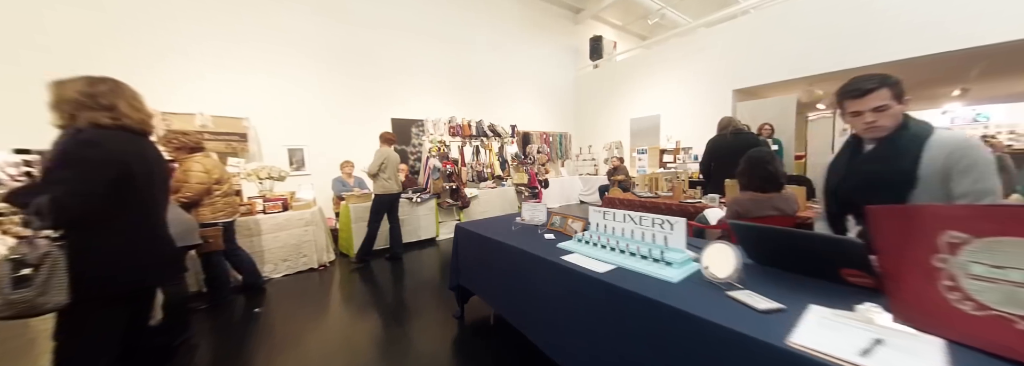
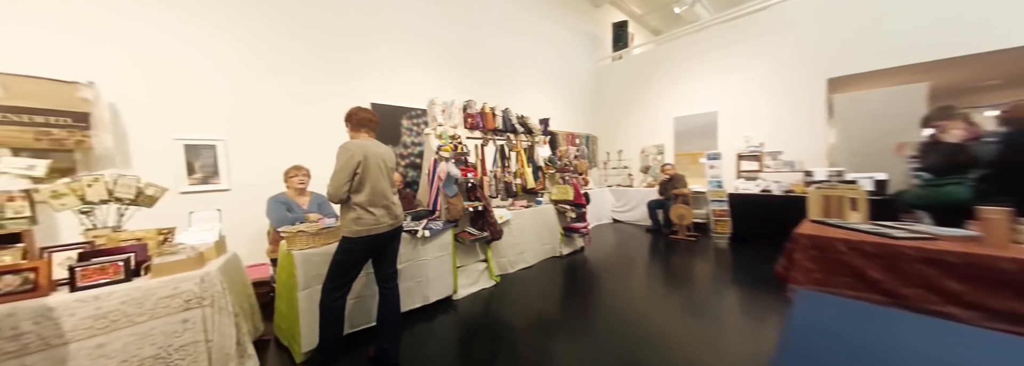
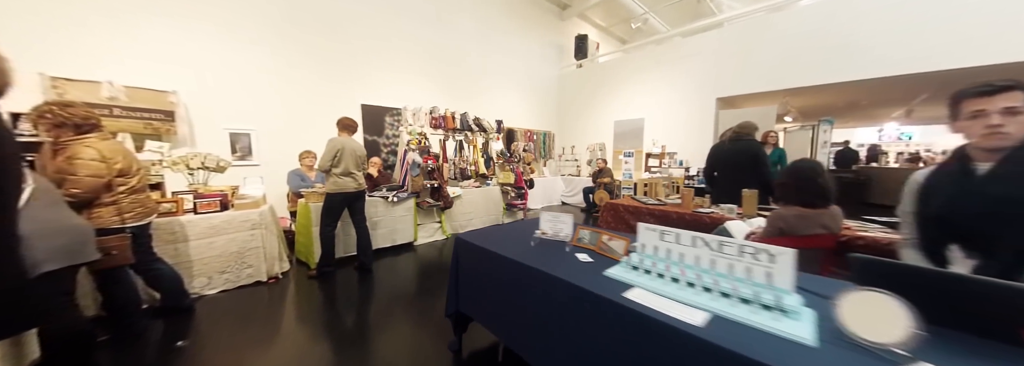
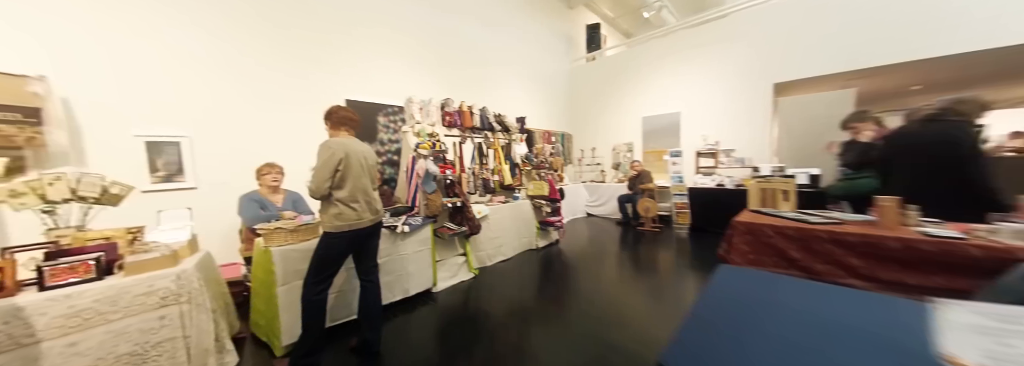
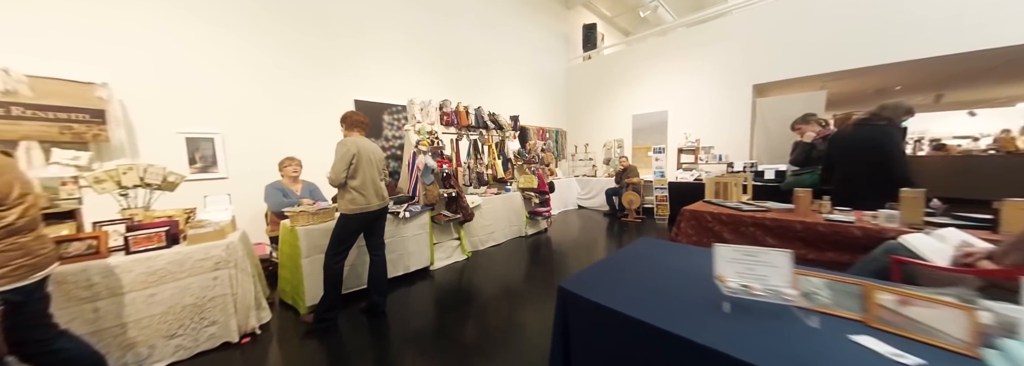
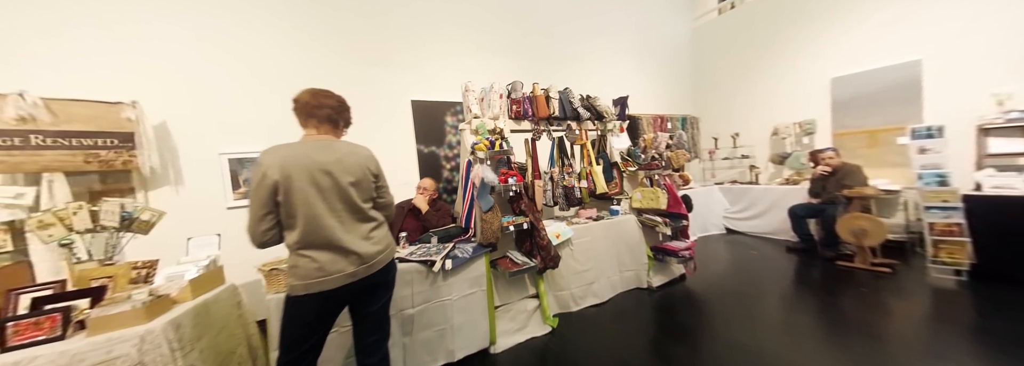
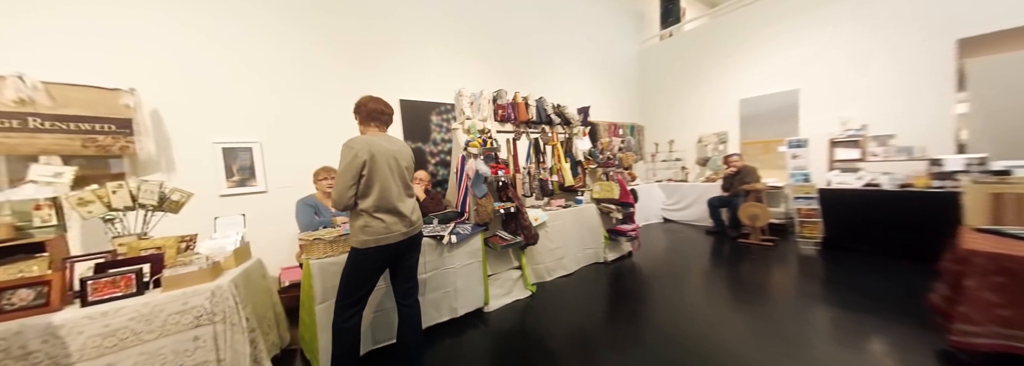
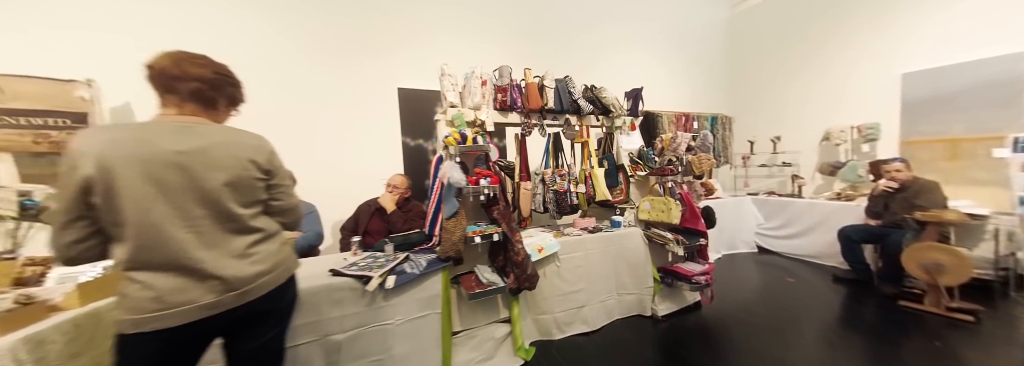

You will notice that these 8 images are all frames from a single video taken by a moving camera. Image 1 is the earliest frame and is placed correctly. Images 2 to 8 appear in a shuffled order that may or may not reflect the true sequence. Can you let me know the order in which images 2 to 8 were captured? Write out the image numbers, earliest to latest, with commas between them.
3, 5, 4, 2, 7, 6, 8
